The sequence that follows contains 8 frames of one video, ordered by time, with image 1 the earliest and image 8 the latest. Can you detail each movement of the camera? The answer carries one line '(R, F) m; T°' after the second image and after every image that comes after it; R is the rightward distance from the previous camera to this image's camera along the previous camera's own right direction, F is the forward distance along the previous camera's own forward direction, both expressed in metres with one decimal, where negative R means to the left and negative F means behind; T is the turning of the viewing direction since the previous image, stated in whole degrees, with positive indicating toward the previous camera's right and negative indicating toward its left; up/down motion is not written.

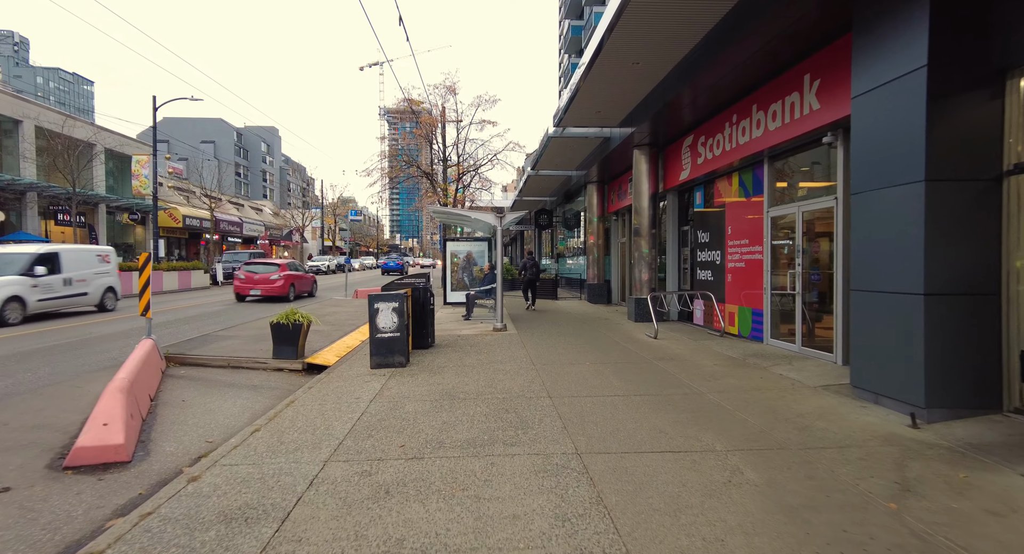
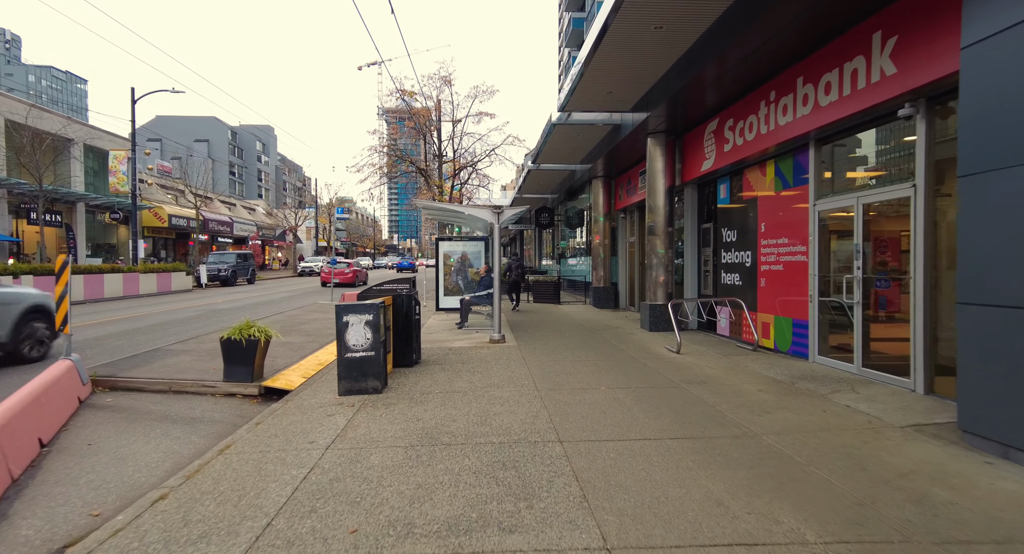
(0.0, +1.3) m; 0°
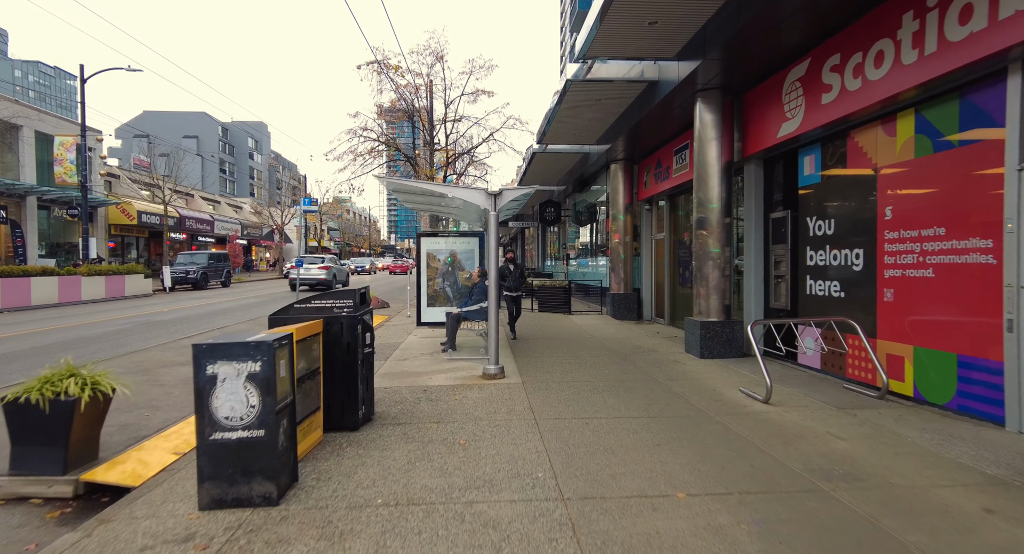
(0.0, +2.7) m; 0°
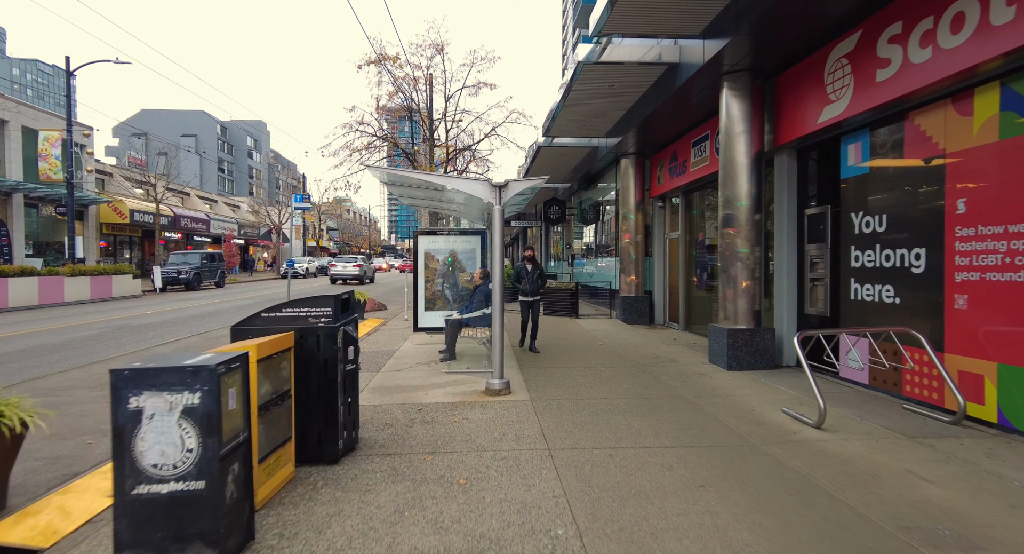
(-0.1, +0.8) m; 0°
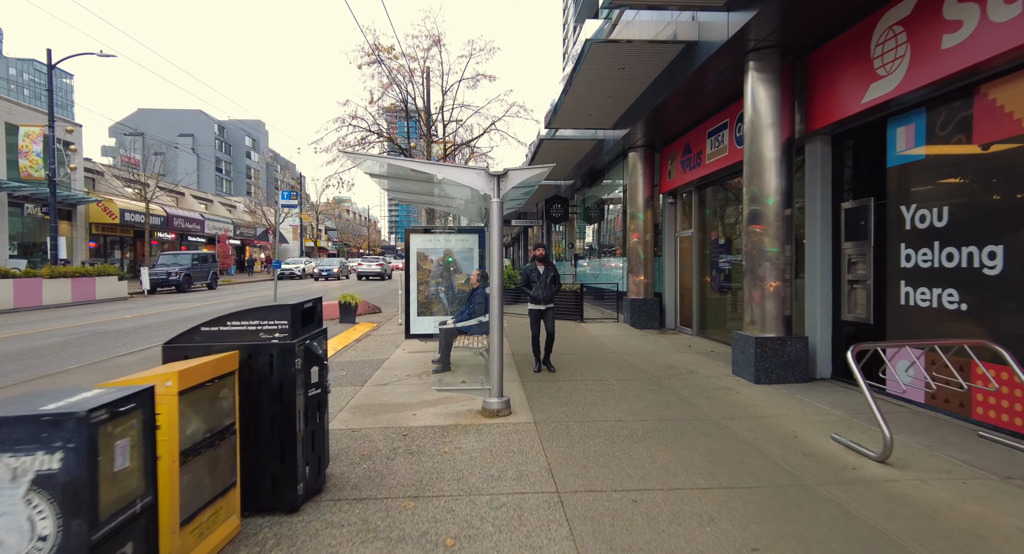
(0.0, +0.8) m; 0°
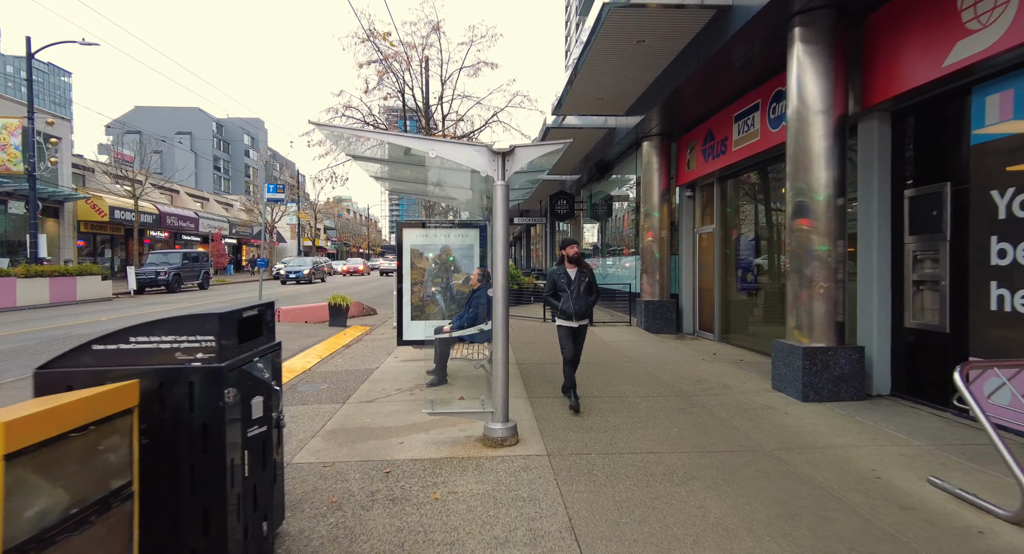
(-0.1, +0.9) m; 0°
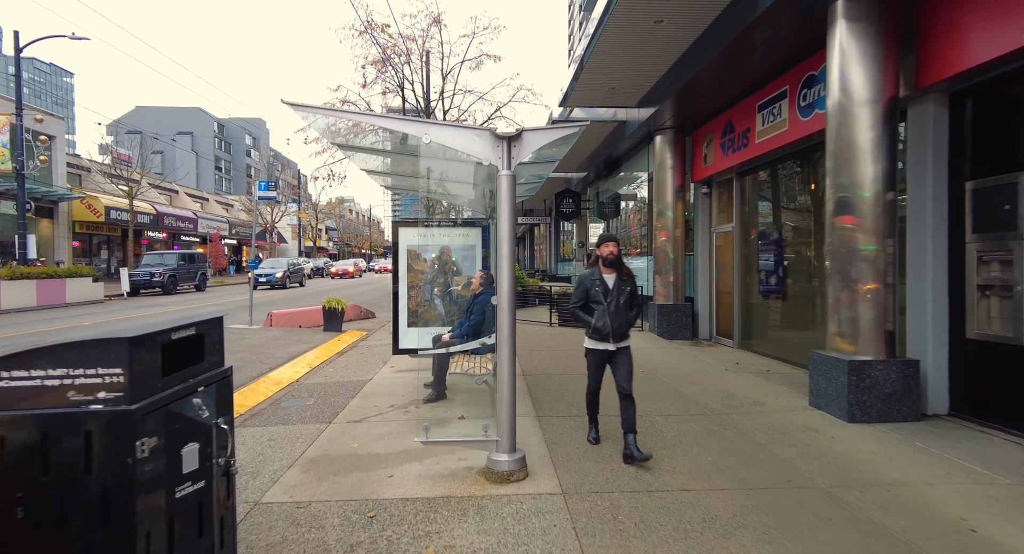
(0.0, +0.6) m; 0°
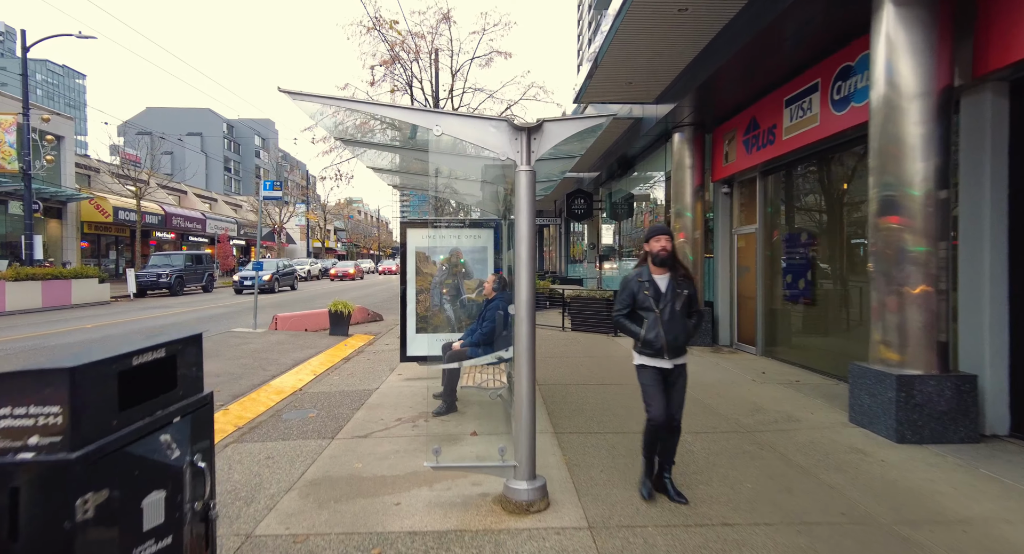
(-0.1, +0.4) m; -1°
